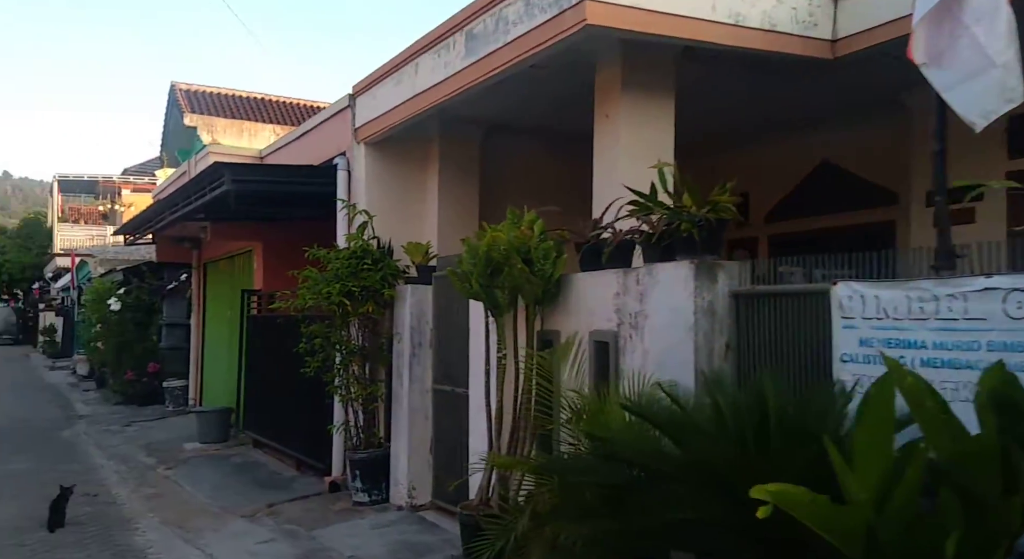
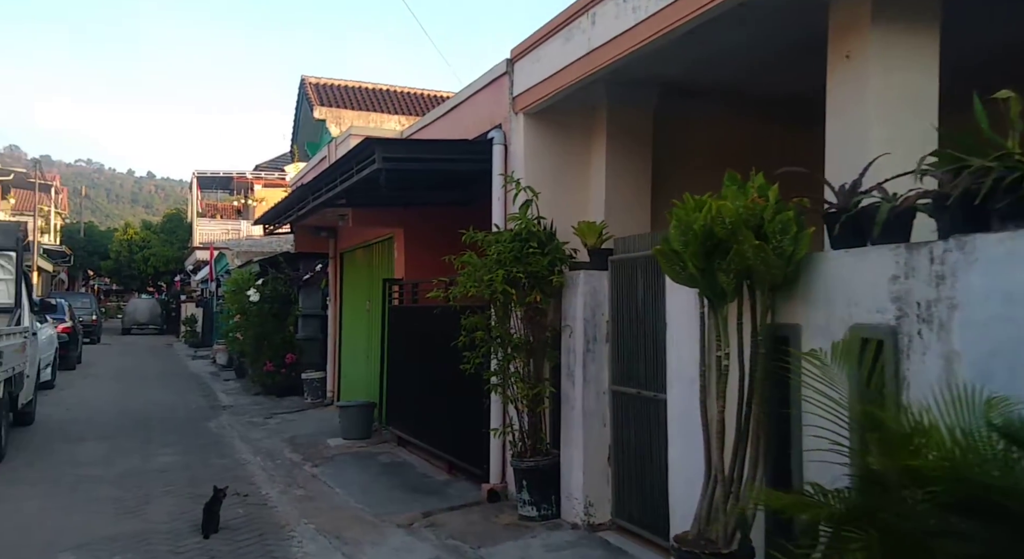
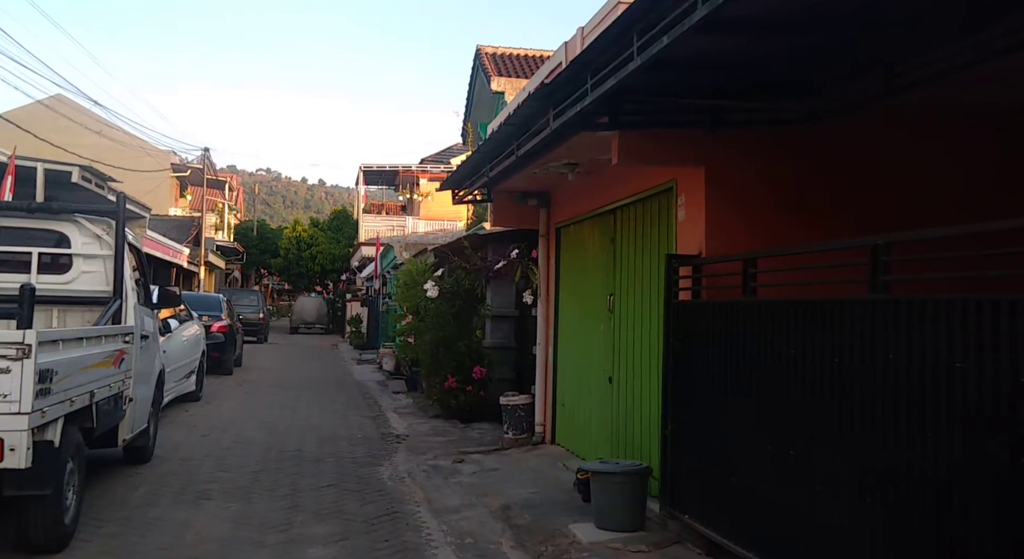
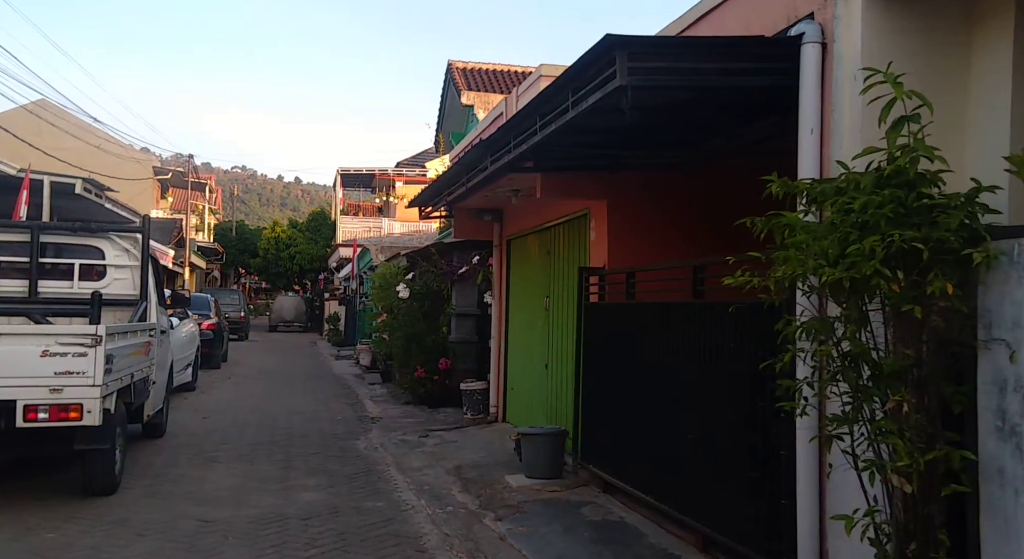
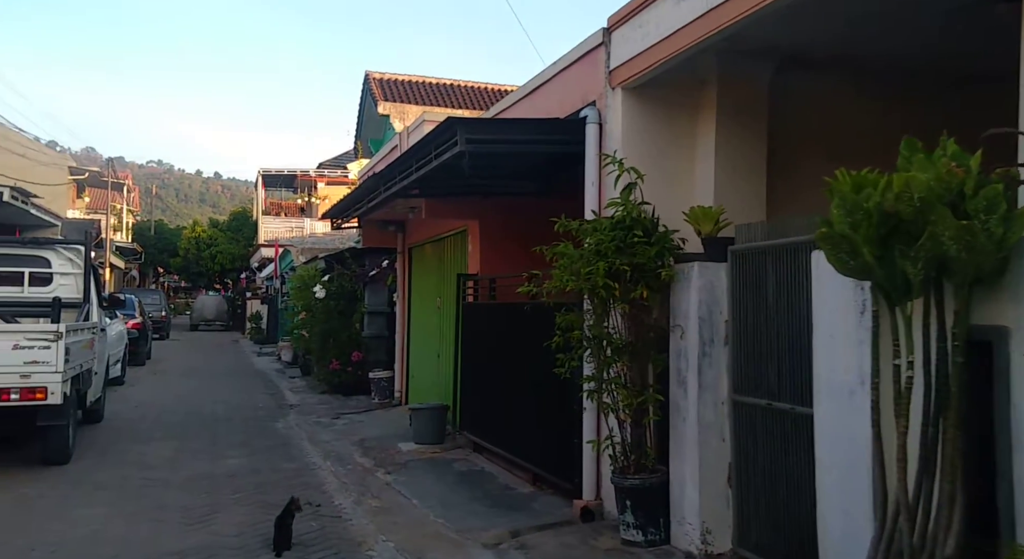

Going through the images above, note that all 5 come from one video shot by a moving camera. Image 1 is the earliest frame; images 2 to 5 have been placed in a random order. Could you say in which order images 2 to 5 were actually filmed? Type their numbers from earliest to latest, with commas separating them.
2, 5, 4, 3
